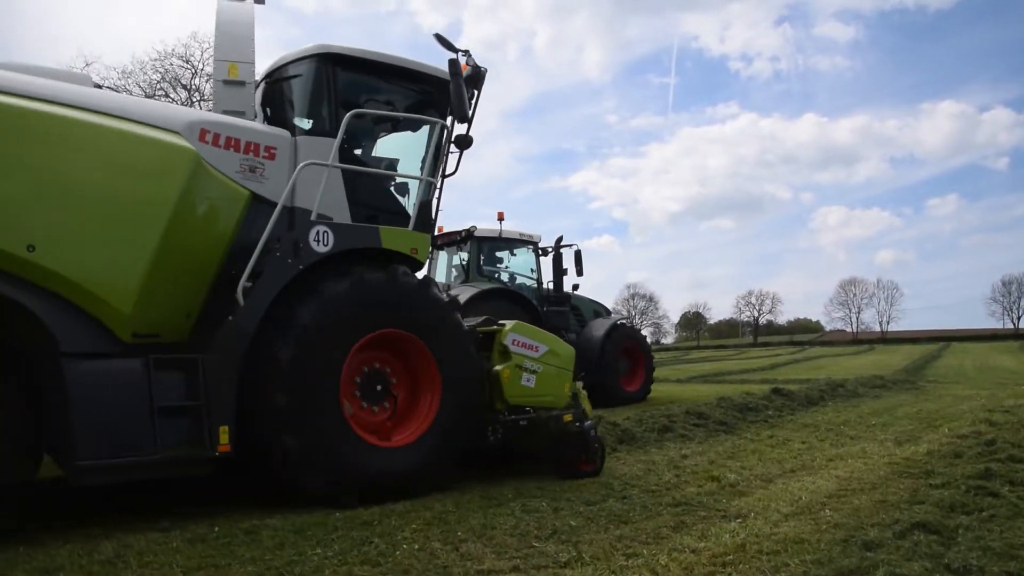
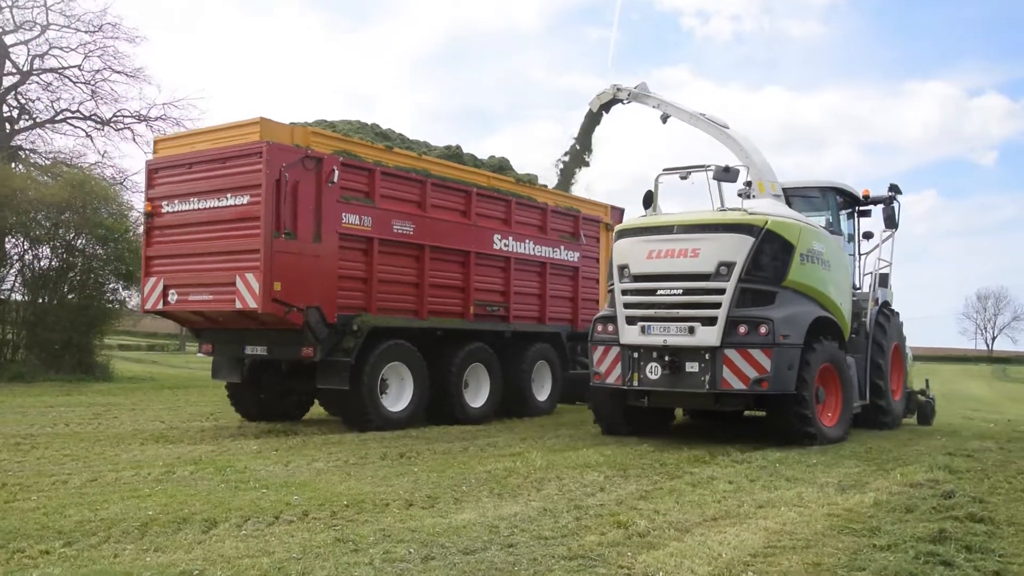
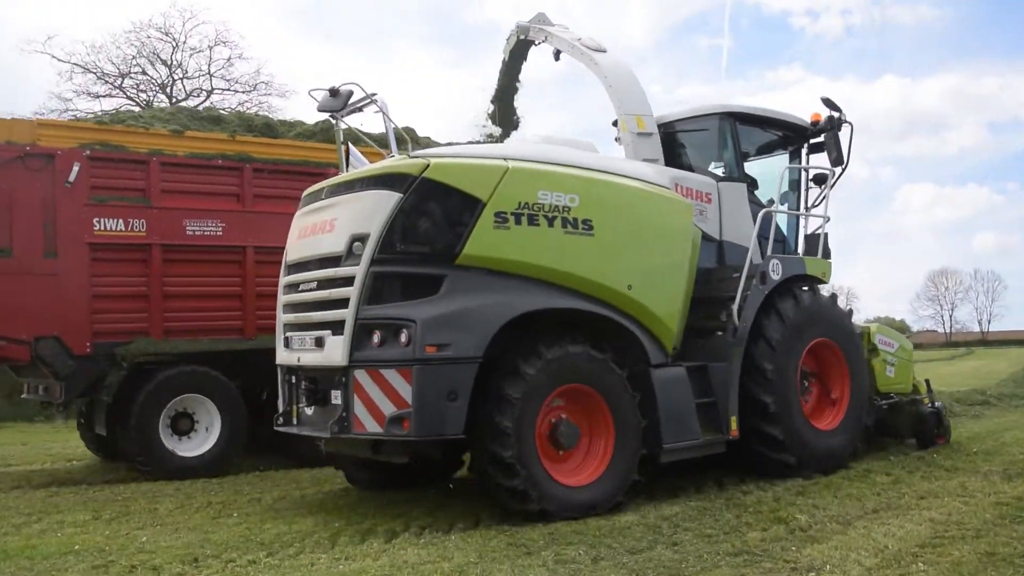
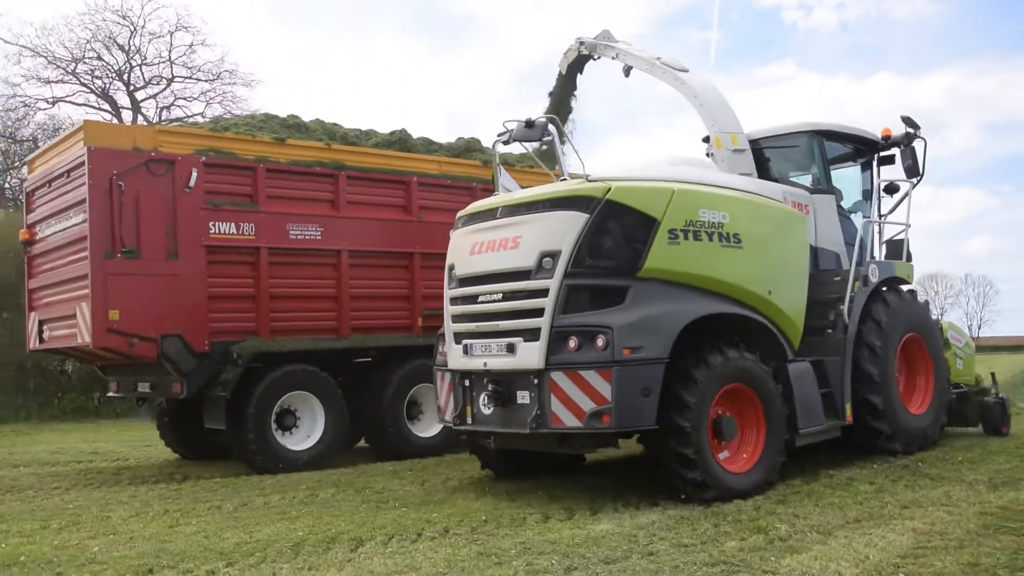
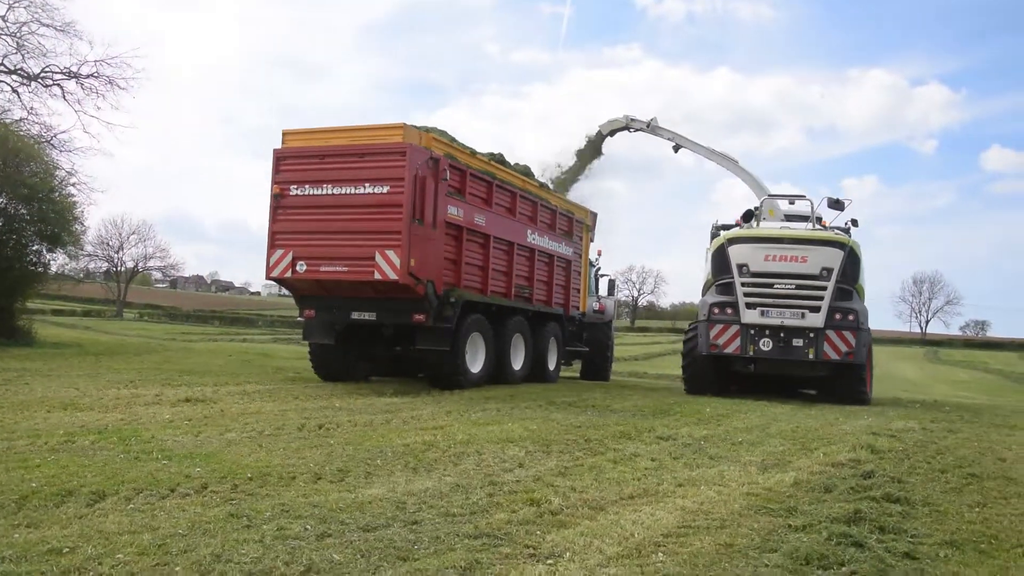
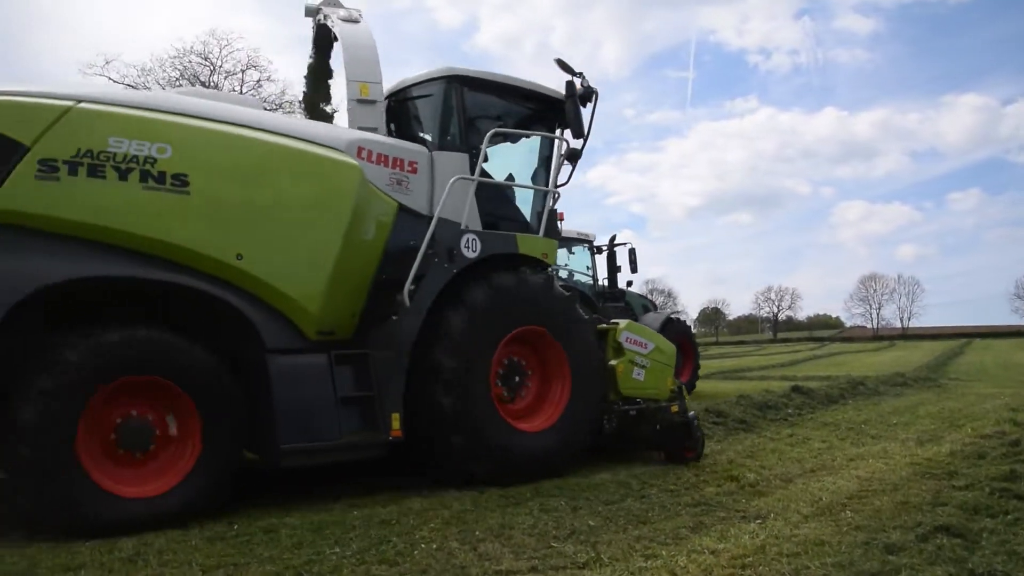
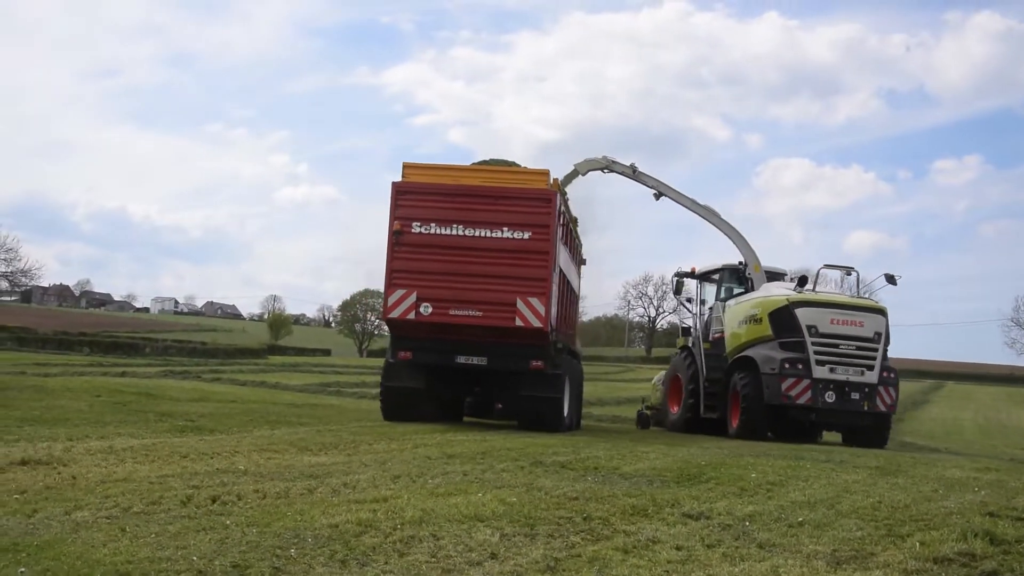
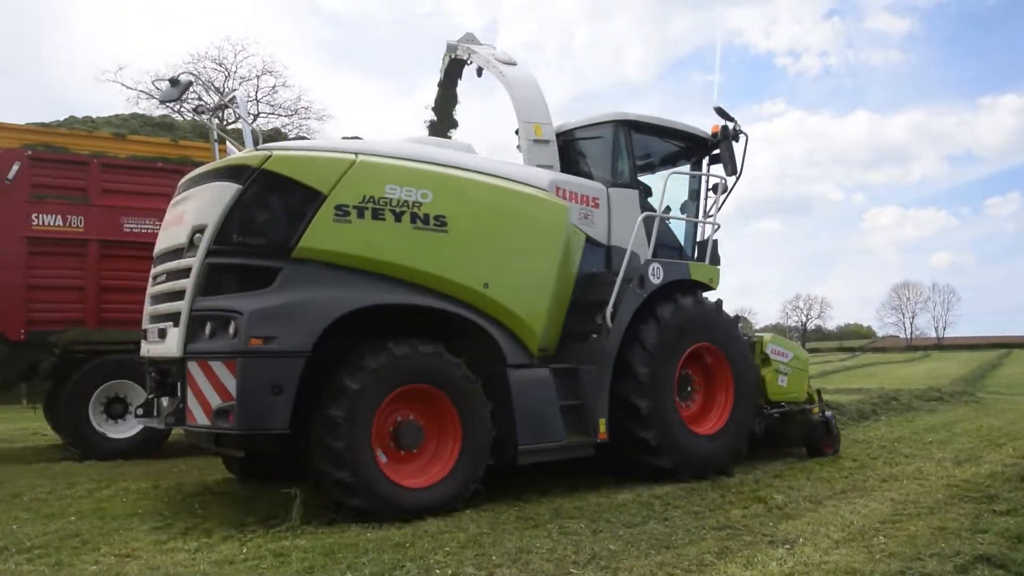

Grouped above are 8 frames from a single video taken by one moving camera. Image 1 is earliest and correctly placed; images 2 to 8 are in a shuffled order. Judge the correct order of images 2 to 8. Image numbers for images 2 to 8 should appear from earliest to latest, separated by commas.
6, 8, 3, 4, 2, 5, 7
